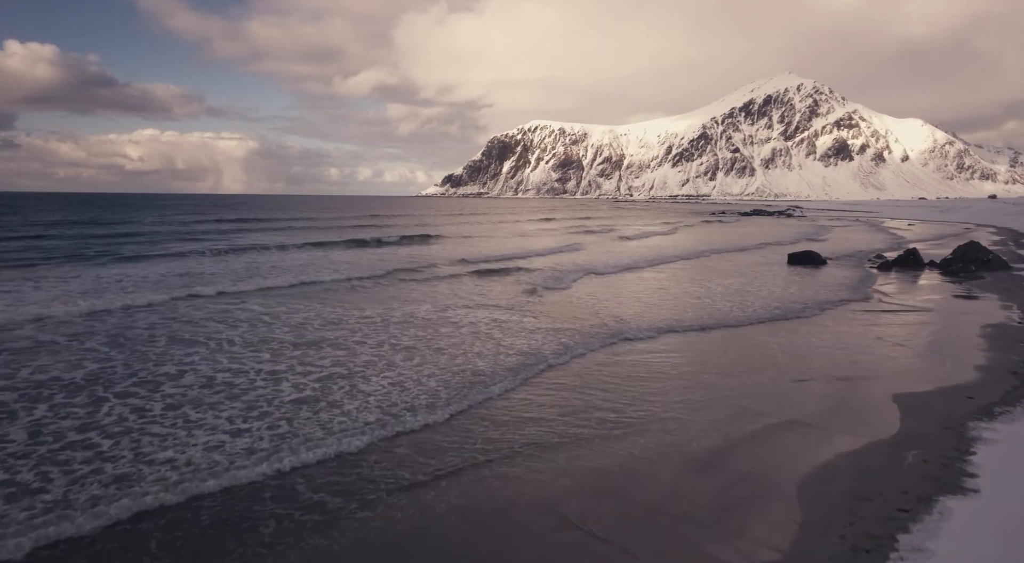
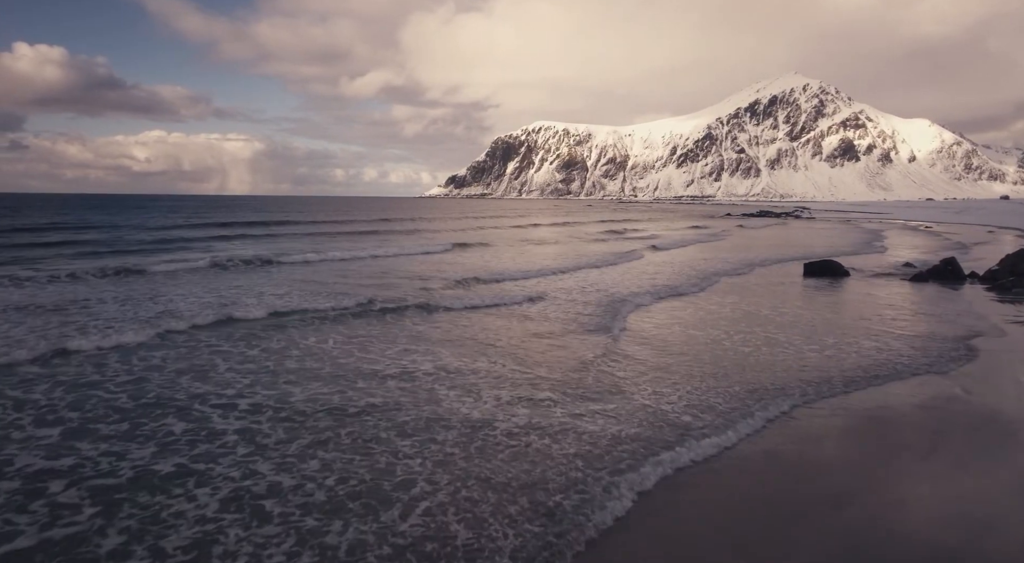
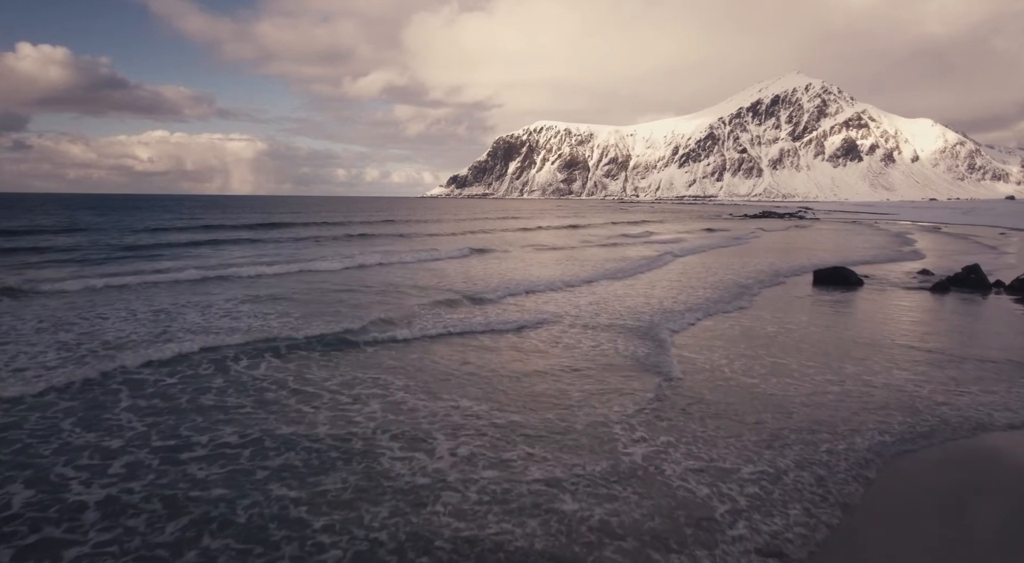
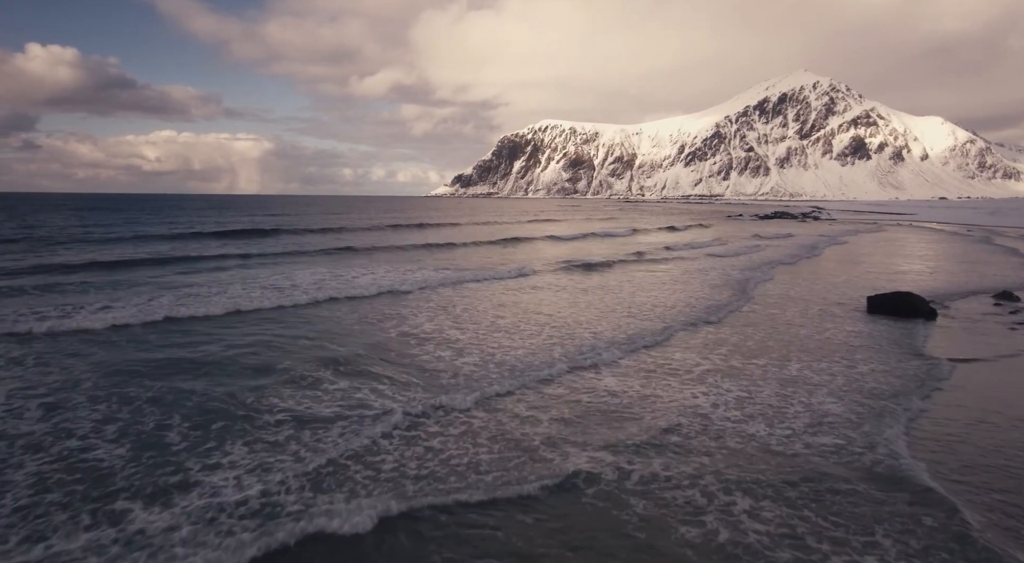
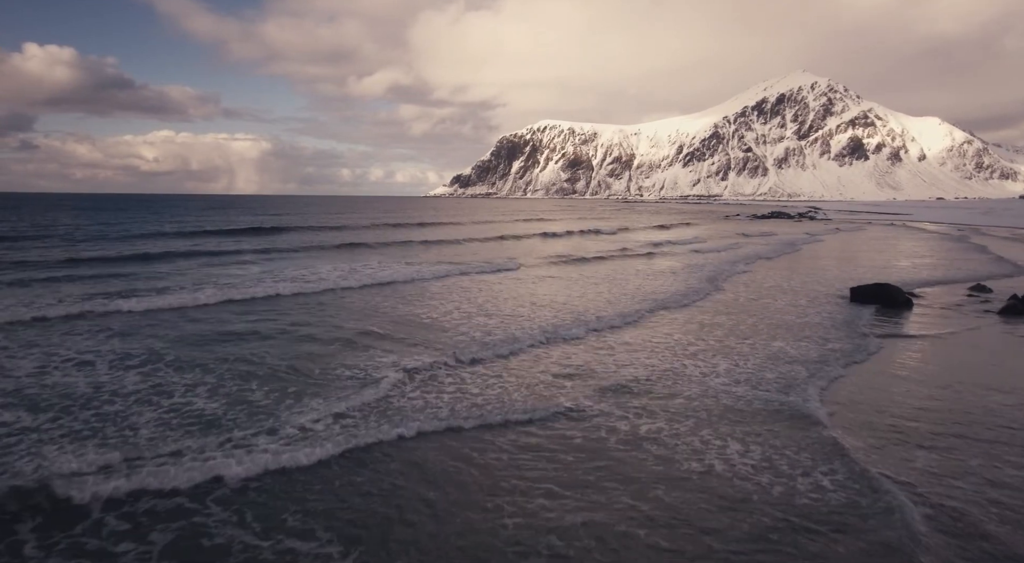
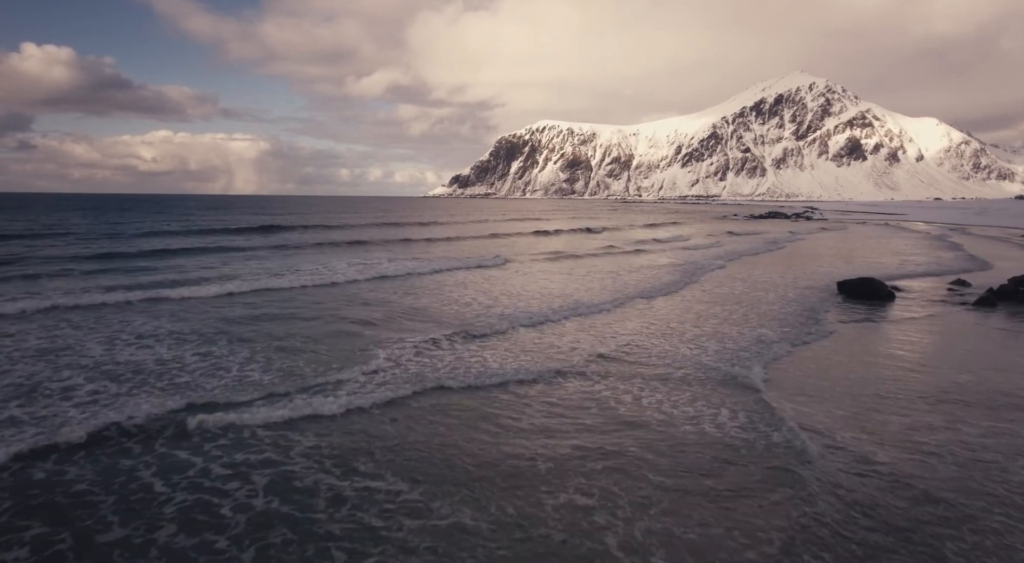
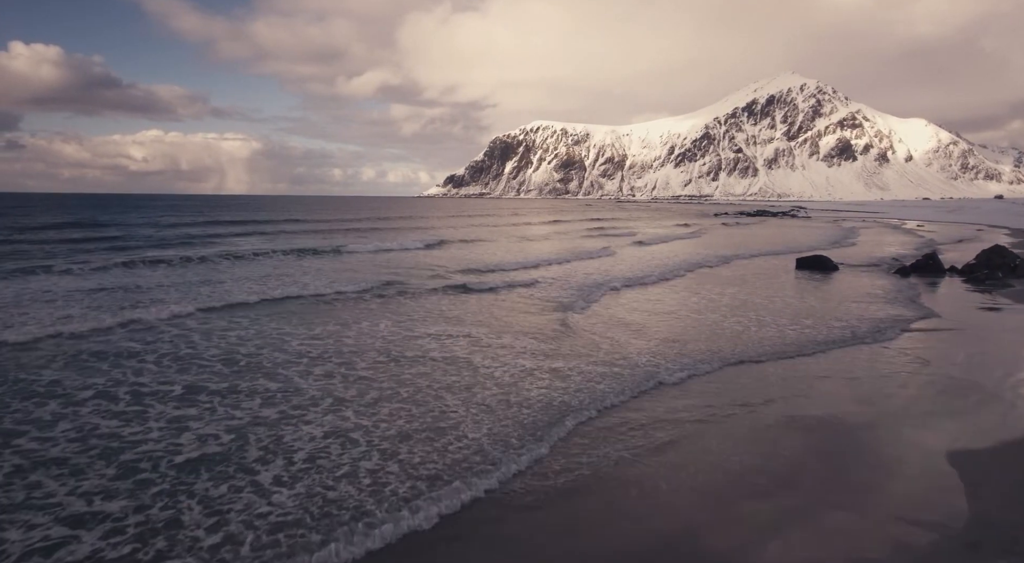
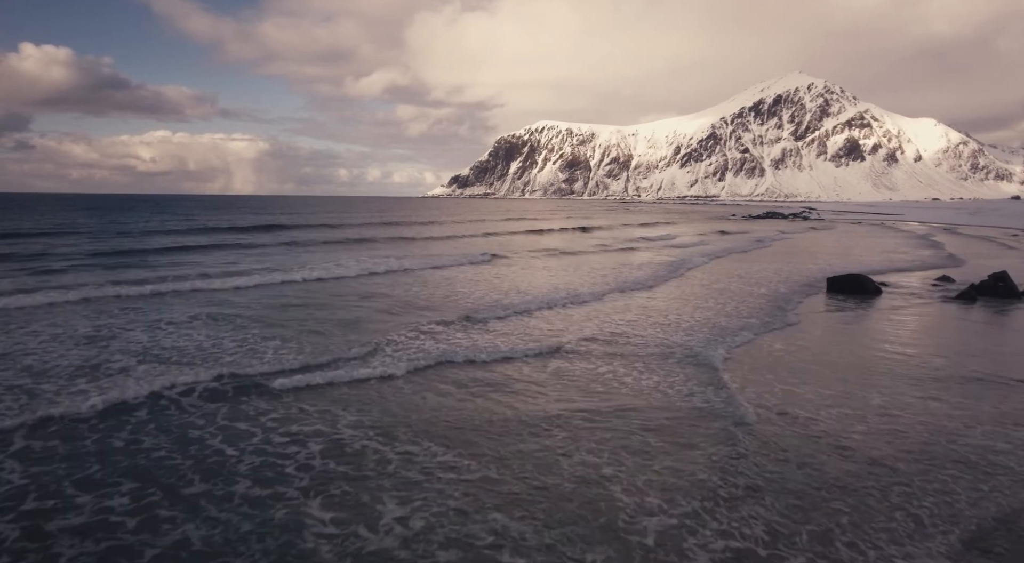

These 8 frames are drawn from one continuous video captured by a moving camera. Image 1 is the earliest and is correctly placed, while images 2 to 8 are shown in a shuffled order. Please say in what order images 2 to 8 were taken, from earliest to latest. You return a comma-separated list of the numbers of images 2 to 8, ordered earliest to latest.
7, 2, 3, 8, 6, 5, 4
